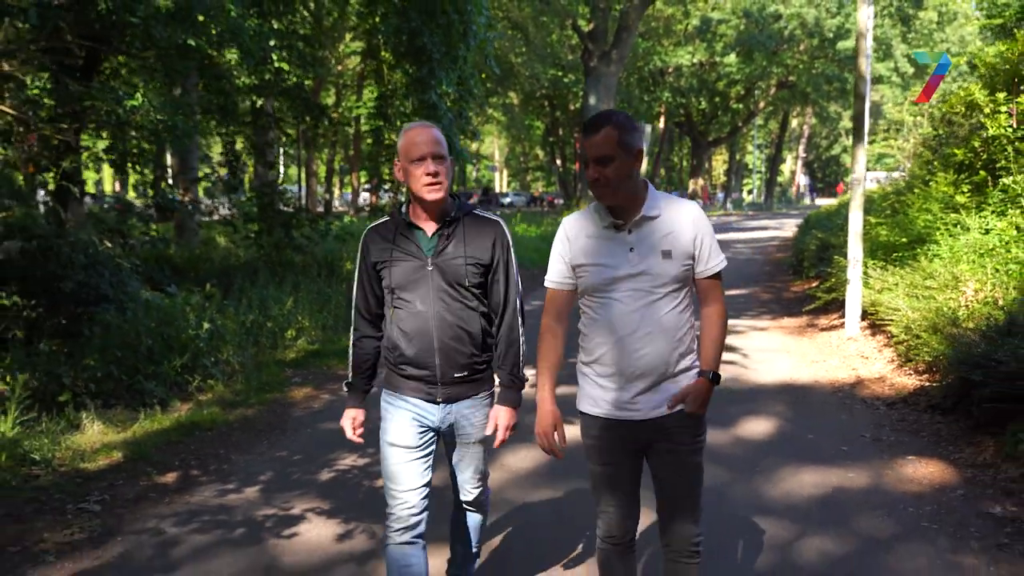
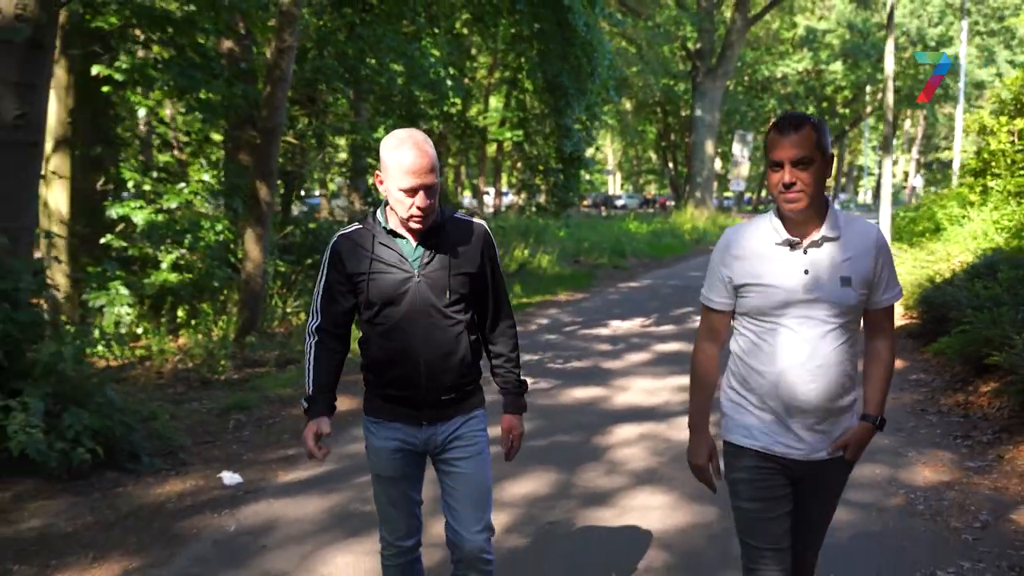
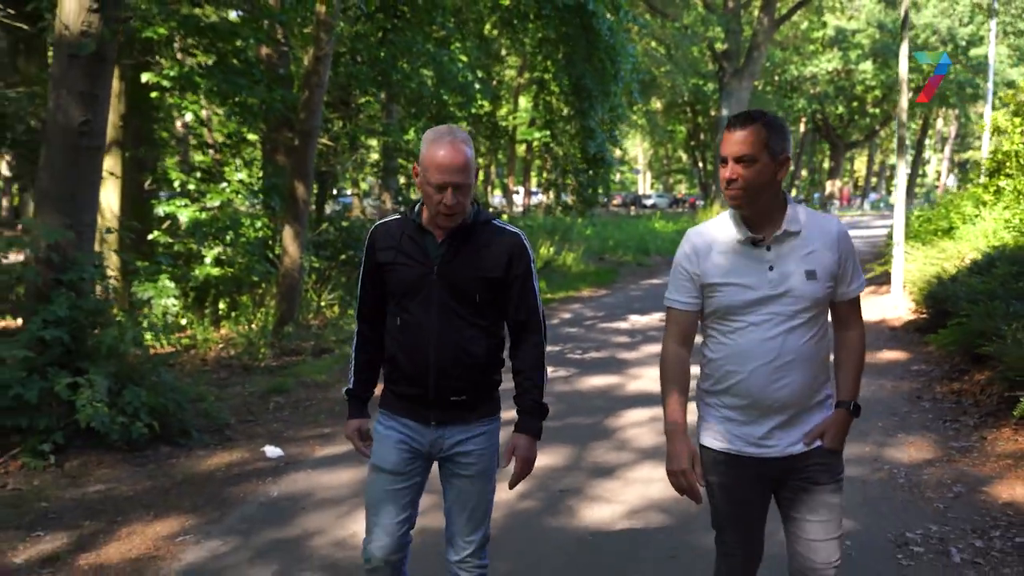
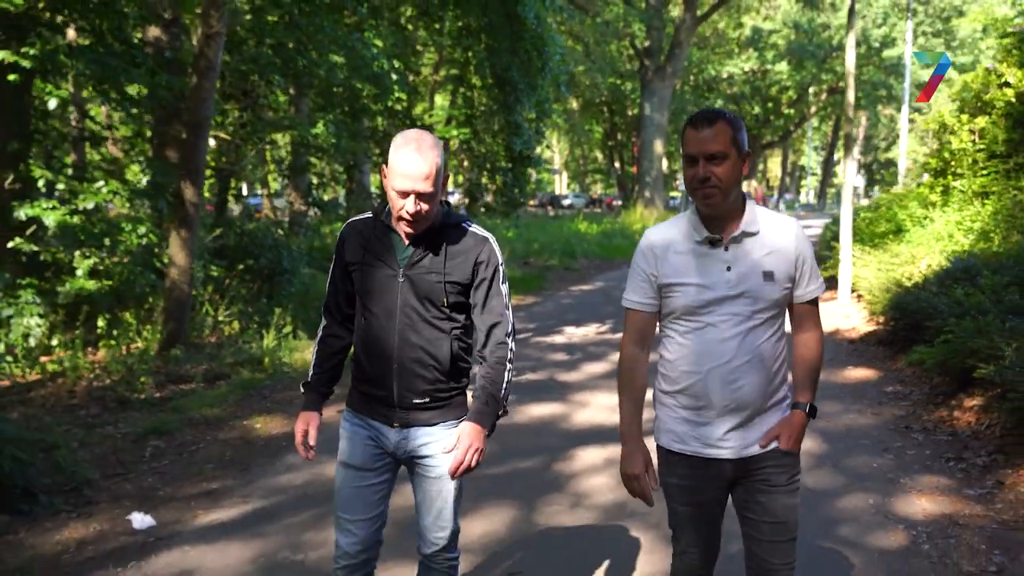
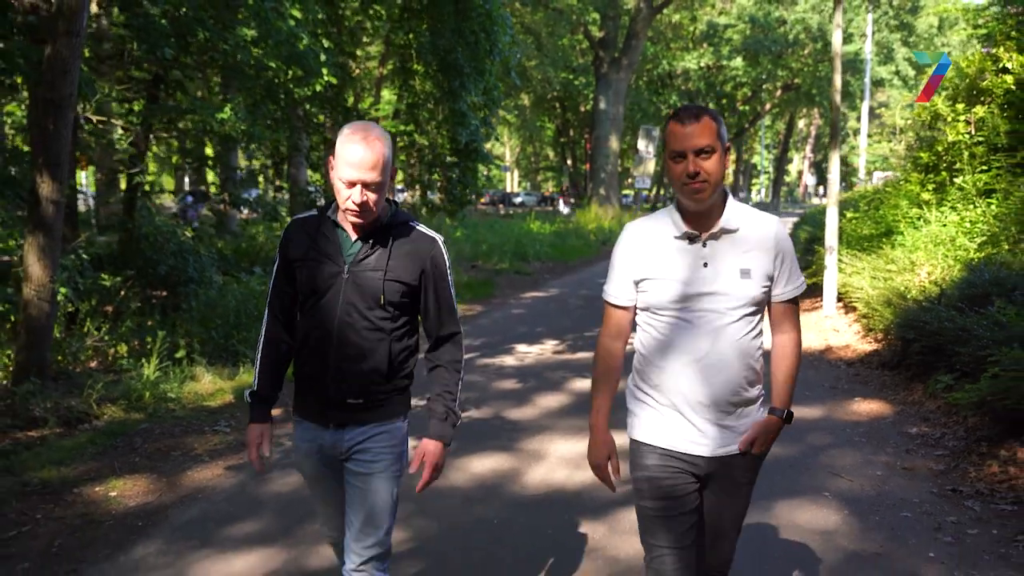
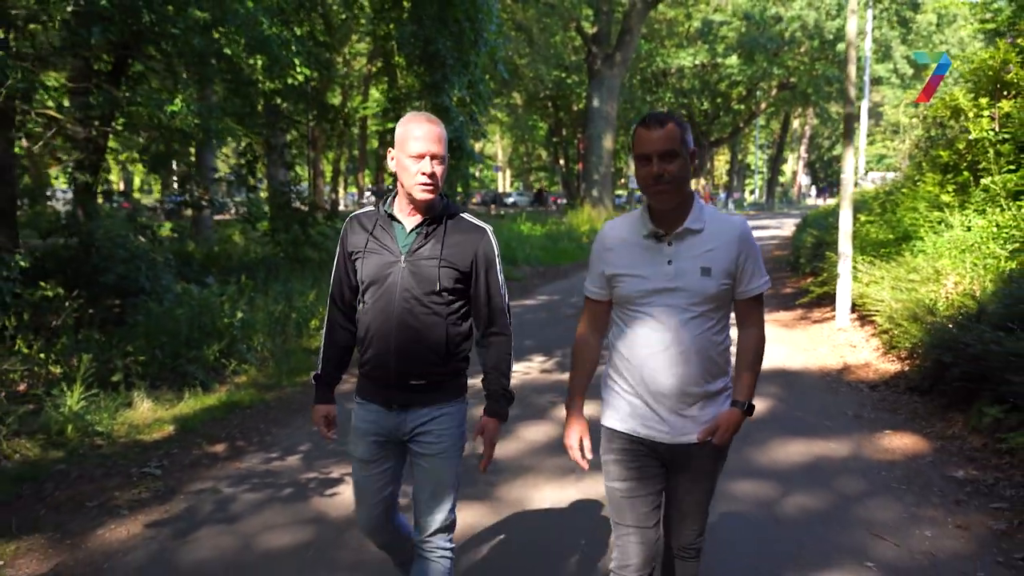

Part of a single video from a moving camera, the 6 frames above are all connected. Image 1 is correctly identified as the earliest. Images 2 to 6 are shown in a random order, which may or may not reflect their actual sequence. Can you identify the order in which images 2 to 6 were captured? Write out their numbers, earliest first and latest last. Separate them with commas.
6, 5, 4, 2, 3
